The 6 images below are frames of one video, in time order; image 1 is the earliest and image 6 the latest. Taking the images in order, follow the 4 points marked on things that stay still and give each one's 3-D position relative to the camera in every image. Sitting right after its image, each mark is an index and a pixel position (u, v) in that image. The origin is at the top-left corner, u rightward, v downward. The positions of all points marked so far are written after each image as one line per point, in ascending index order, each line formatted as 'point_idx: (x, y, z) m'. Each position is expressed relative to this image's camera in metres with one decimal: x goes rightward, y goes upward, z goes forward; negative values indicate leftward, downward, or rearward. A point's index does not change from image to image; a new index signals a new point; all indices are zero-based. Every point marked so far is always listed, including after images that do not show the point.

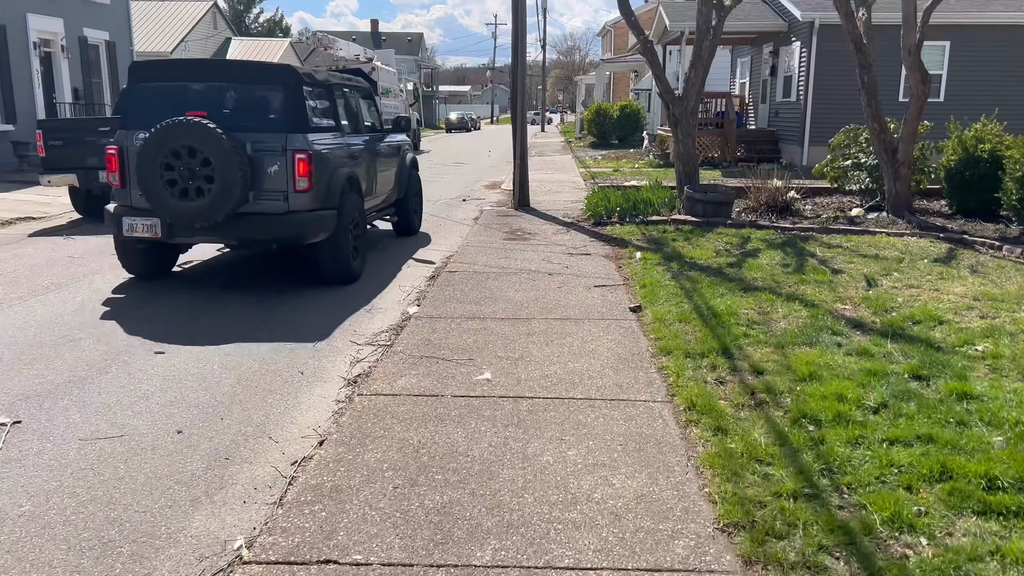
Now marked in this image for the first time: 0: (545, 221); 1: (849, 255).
0: (+0.5, +1.0, +11.9) m
1: (+3.5, +0.3, +8.3) m
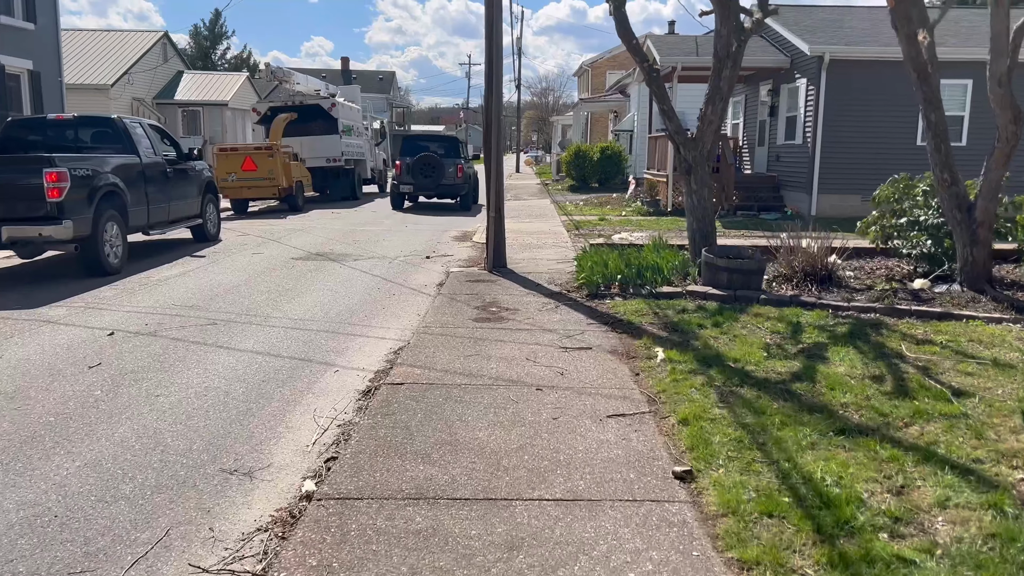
0: (+0.2, 0.0, +9.5) m
1: (+3.3, -0.5, +5.9) m
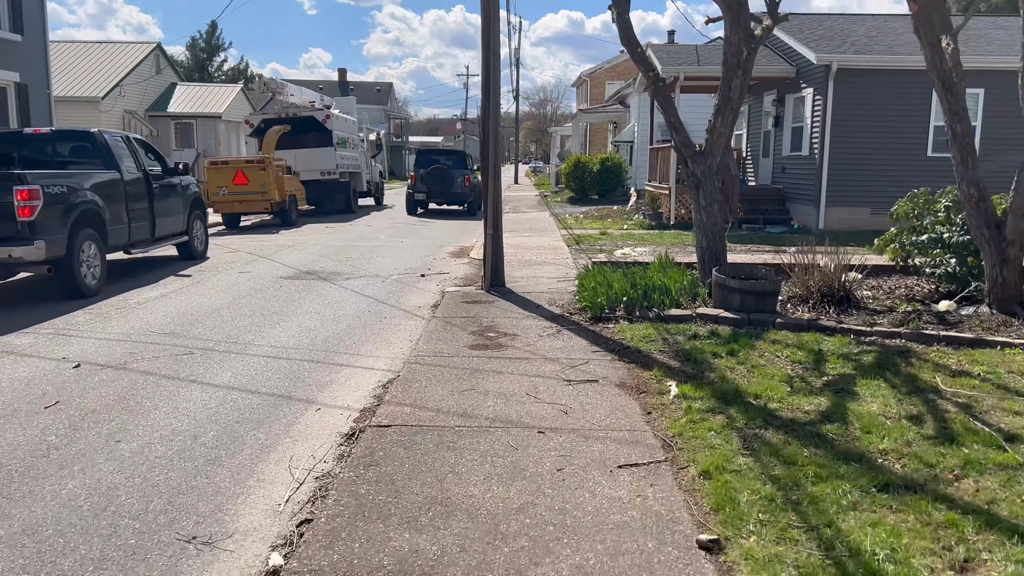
0: (+0.2, -0.3, +8.9) m
1: (+3.3, -0.7, +5.4) m
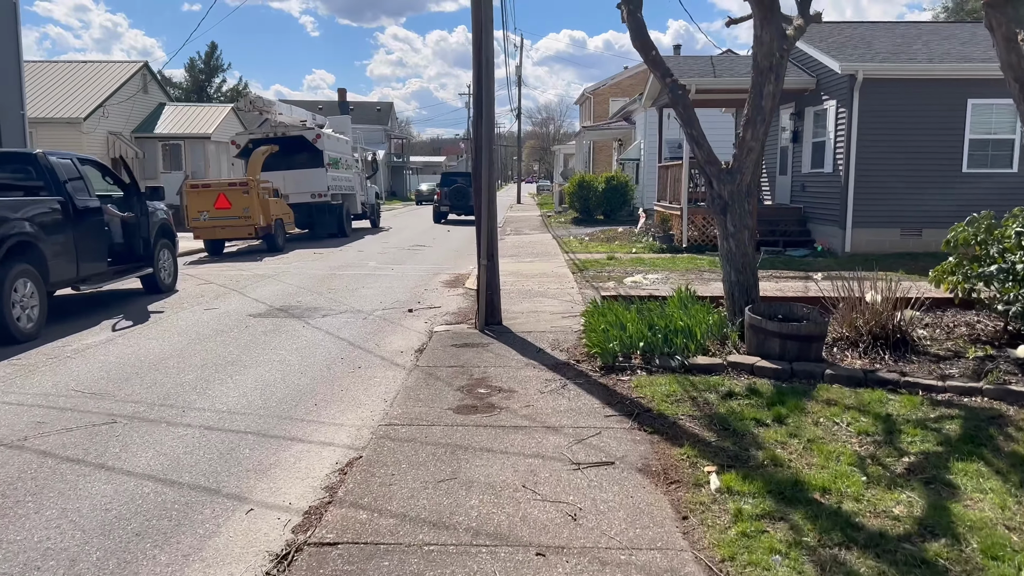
0: (+0.1, -0.7, +7.6) m
1: (+3.2, -1.0, +4.0) m
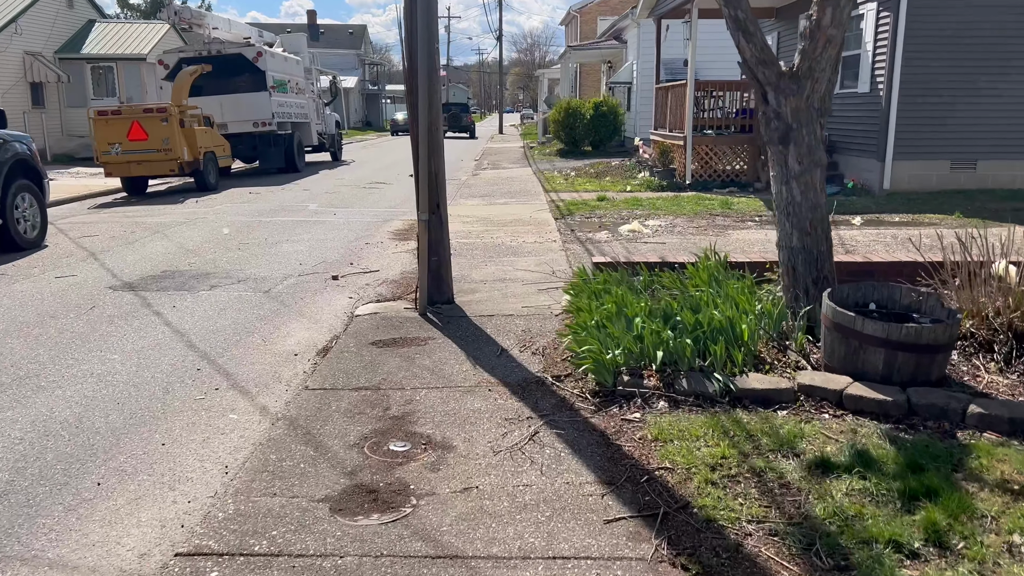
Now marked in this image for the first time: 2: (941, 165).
0: (-0.2, -0.5, +4.9) m
1: (+3.0, -1.1, +1.5) m
2: (+7.1, +2.0, +13.1) m
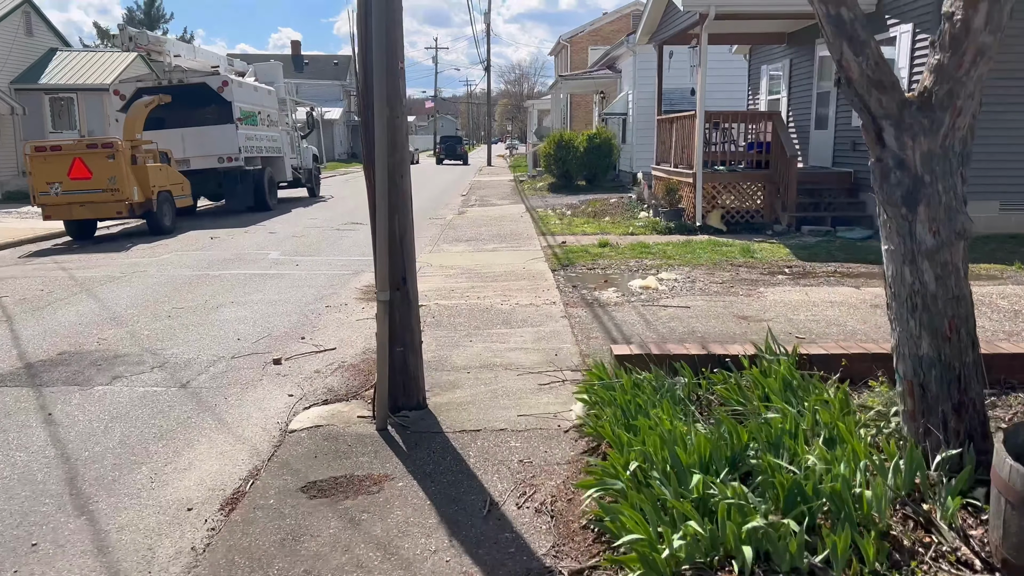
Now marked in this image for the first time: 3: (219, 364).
0: (-0.2, -1.1, +3.2) m
1: (+3.0, -1.6, -0.3) m
2: (+6.9, +1.2, +11.5) m
3: (-2.3, -0.6, +6.3) m
